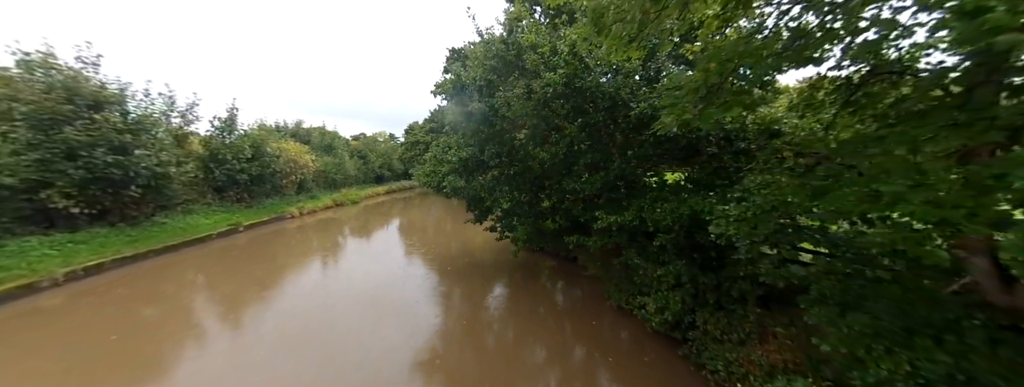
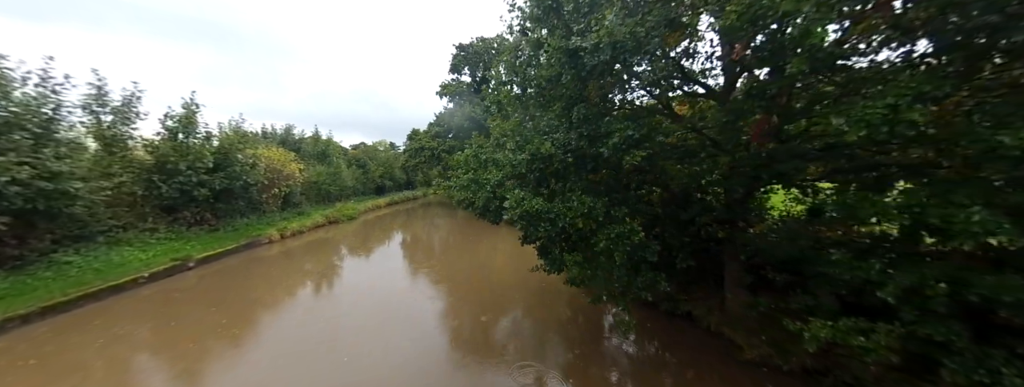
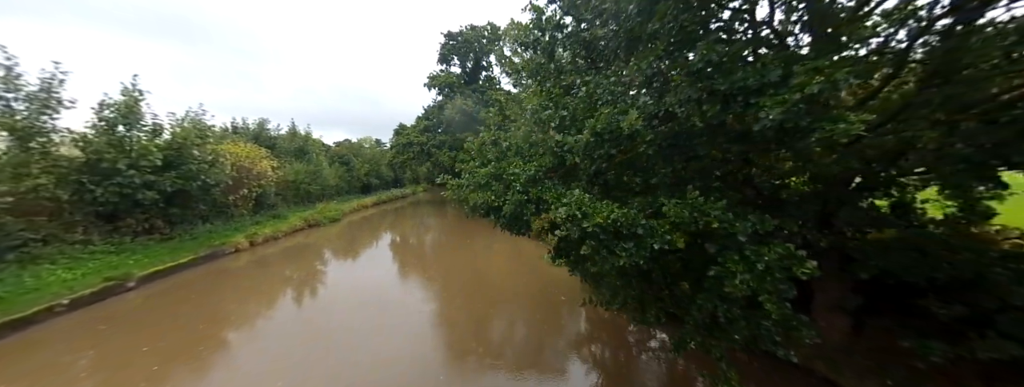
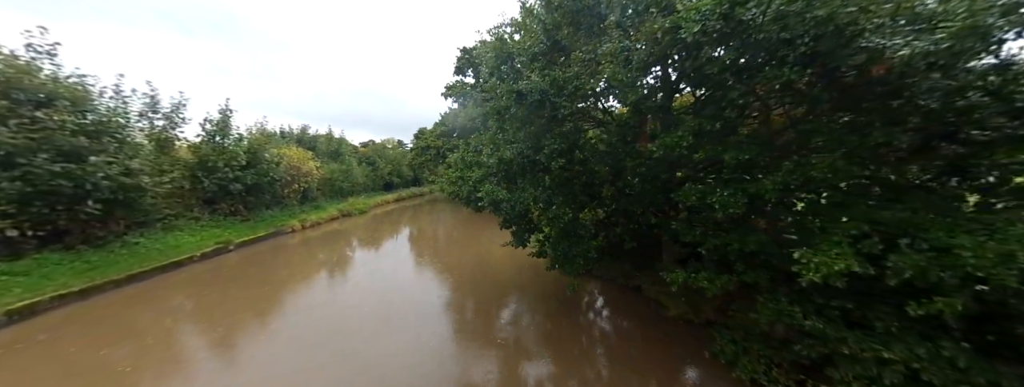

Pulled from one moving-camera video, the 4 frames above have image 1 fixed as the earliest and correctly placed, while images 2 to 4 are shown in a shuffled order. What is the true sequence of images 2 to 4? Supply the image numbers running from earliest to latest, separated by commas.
4, 2, 3
